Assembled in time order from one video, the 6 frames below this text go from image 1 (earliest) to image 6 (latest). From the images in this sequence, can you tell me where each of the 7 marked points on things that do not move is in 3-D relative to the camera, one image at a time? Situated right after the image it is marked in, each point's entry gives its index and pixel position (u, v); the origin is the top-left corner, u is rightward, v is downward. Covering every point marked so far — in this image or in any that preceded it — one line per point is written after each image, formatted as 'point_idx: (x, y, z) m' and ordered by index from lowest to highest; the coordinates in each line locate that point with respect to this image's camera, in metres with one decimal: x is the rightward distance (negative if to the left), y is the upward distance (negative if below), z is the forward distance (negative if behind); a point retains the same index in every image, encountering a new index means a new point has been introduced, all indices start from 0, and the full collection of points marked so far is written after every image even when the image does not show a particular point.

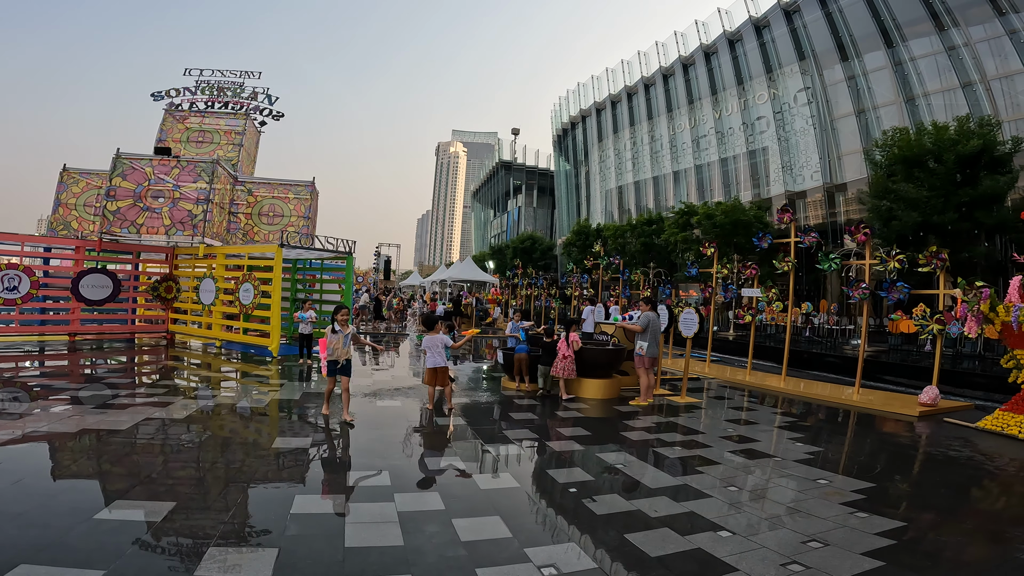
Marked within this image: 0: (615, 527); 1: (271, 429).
0: (+0.9, -2.0, +4.3) m
1: (-3.1, -1.8, +6.7) m
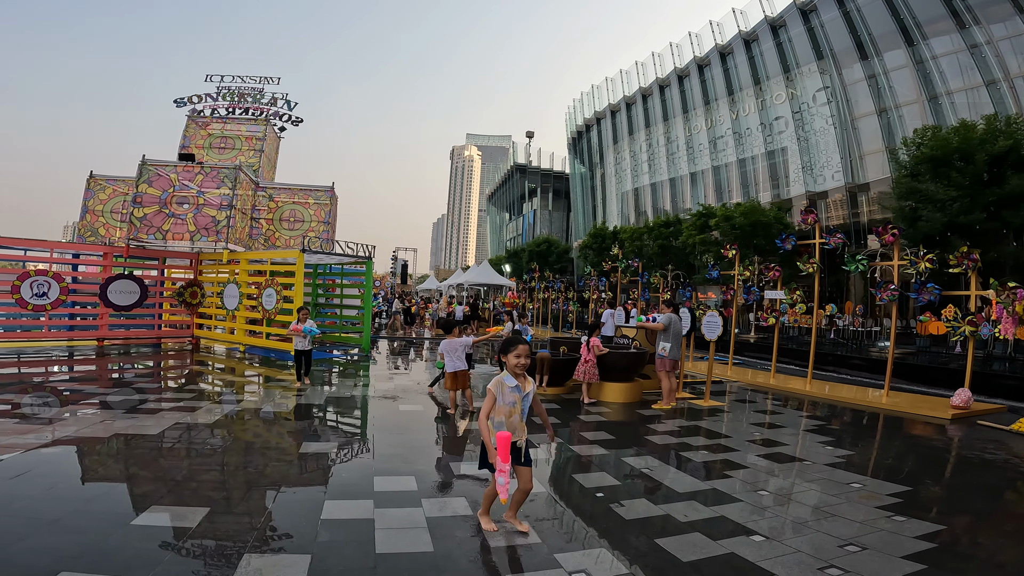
0: (+1.1, -2.0, +4.3) m
1: (-2.8, -1.9, +6.8) m
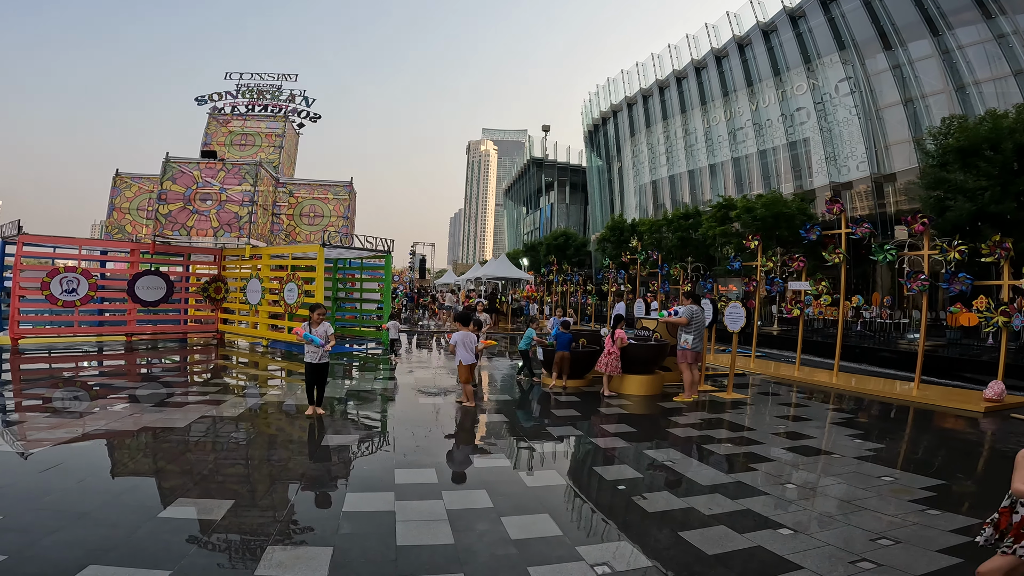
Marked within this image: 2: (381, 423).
0: (+1.3, -1.9, +4.2) m
1: (-2.6, -1.8, +6.8) m
2: (-1.8, -1.8, +7.1) m
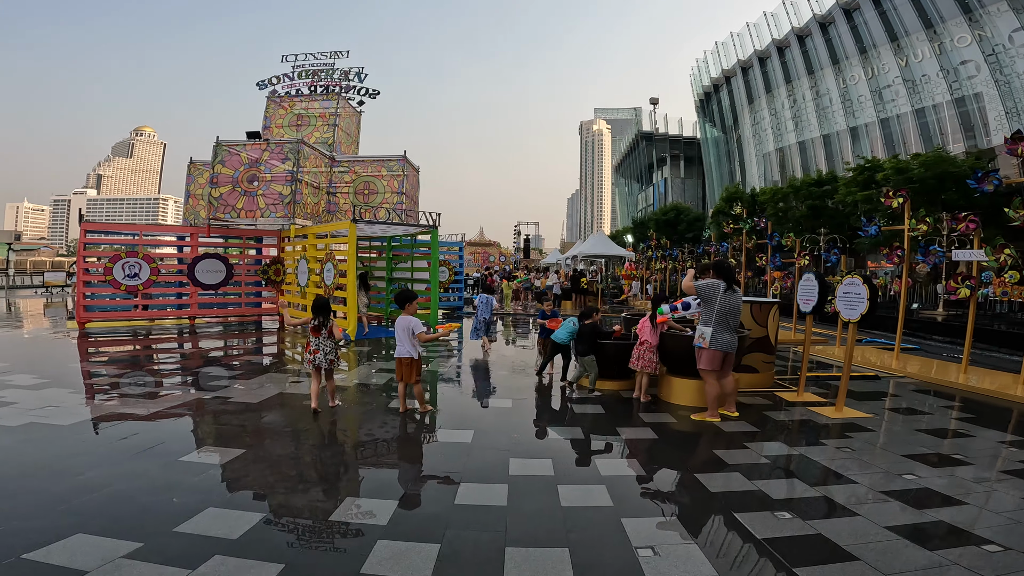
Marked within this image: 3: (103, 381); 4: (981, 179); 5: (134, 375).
0: (+1.3, -1.8, +3.0) m
1: (-1.9, -1.6, +6.3) m
2: (-1.1, -1.6, +6.4) m
3: (-5.7, -1.3, +7.3) m
4: (+7.5, +1.7, +8.3) m
5: (-5.6, -1.3, +7.6) m
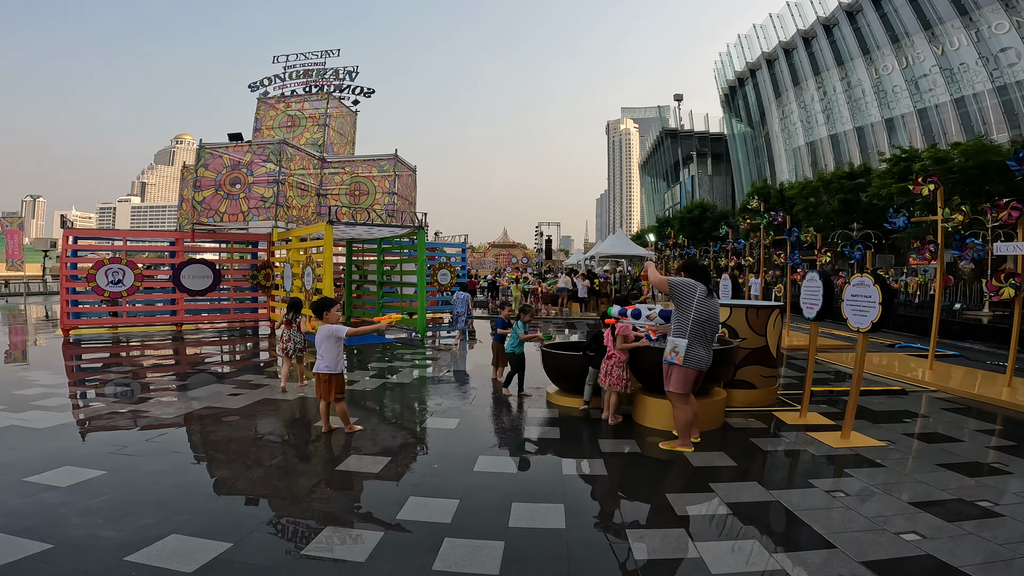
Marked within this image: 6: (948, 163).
0: (+0.9, -1.8, +2.5) m
1: (-2.1, -1.6, +6.0) m
2: (-1.2, -1.6, +6.0) m
3: (-5.8, -1.4, +7.1) m
4: (+7.5, +1.7, +7.5) m
5: (-5.7, -1.4, +7.5) m
6: (+12.5, +3.6, +14.9) m
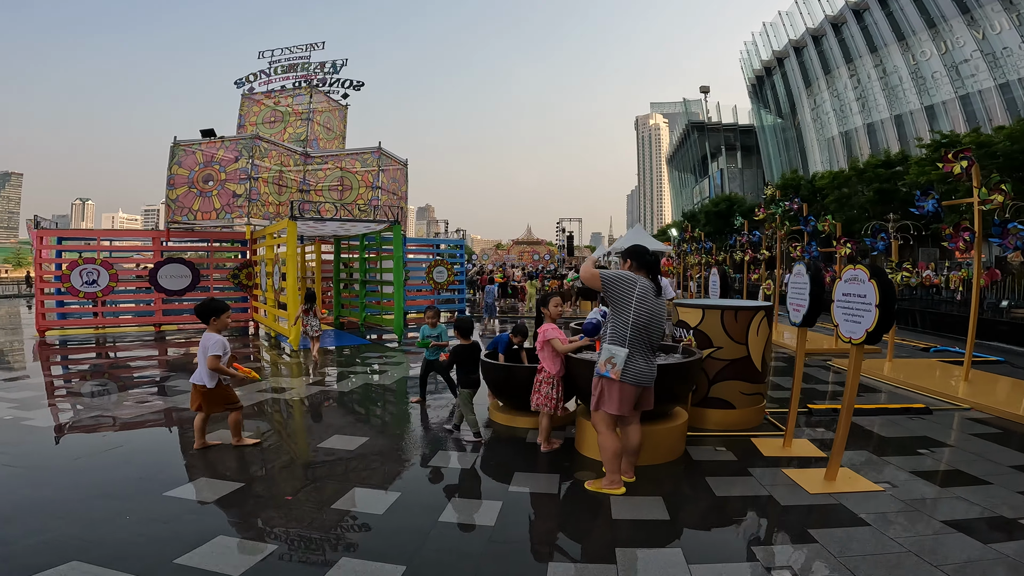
0: (+0.5, -1.8, +1.9) m
1: (-2.3, -1.6, +5.6) m
2: (-1.4, -1.6, +5.6) m
3: (-6.0, -1.4, +7.0) m
4: (+7.3, +1.8, +6.6) m
5: (-5.8, -1.4, +7.3) m
6: (+12.7, +3.7, +13.7) m
